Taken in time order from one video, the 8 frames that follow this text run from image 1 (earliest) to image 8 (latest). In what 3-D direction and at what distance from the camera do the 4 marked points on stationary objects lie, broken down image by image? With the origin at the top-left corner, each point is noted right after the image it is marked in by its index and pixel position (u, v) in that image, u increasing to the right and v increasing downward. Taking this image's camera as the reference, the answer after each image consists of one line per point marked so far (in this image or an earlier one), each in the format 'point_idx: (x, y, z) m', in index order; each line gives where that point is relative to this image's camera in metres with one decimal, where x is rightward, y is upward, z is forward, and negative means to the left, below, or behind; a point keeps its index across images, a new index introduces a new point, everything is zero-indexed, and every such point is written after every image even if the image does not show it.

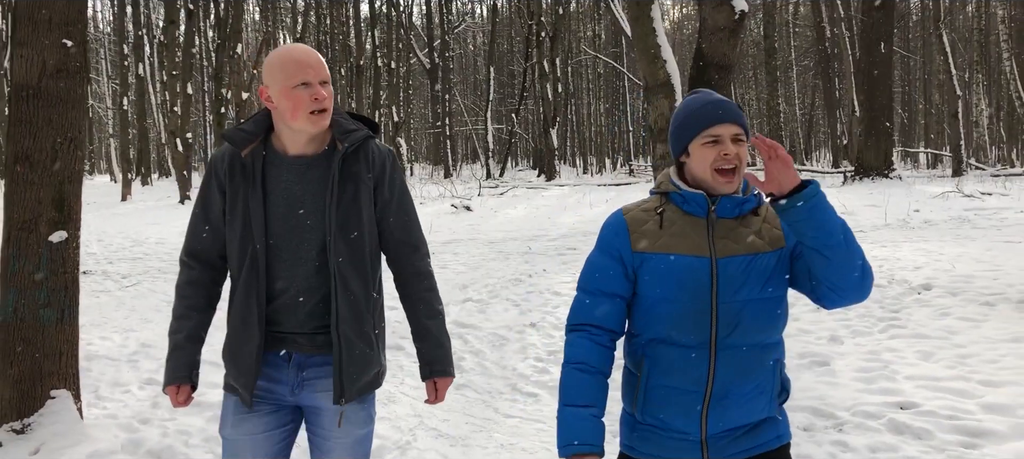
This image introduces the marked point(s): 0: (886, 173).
0: (+6.5, +1.0, +15.9) m
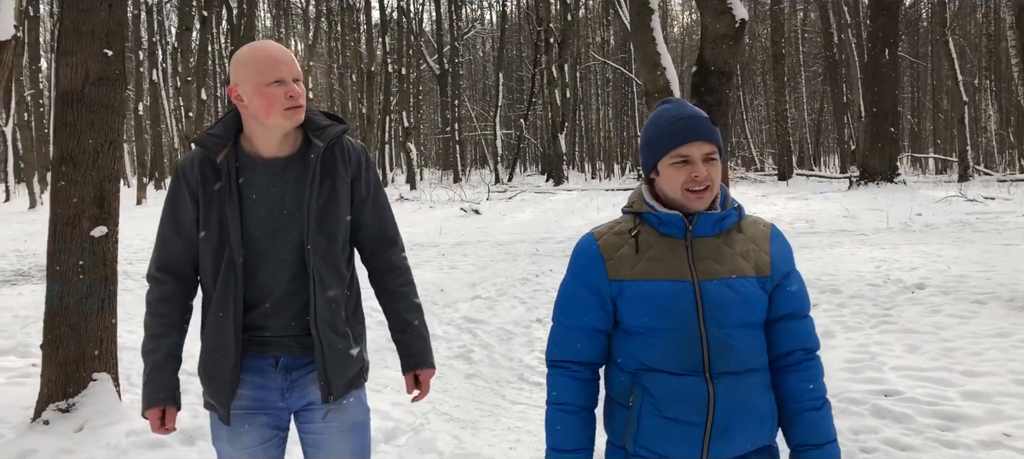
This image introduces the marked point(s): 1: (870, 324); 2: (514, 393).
0: (+6.6, +0.9, +16.1) m
1: (+2.3, -0.6, +5.9) m
2: (0.0, -0.8, +4.7) m
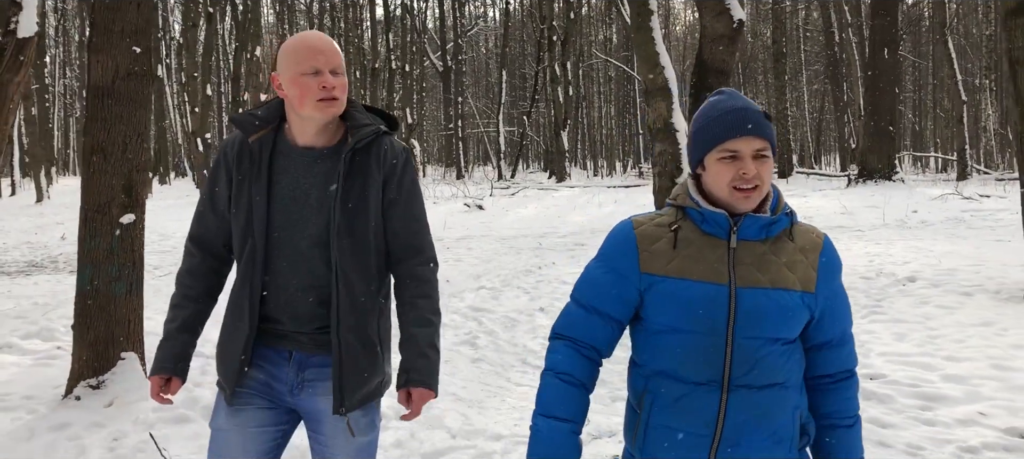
0: (+6.7, +0.9, +16.3) m
1: (+2.3, -0.6, +6.1) m
2: (0.0, -0.8, +5.0) m
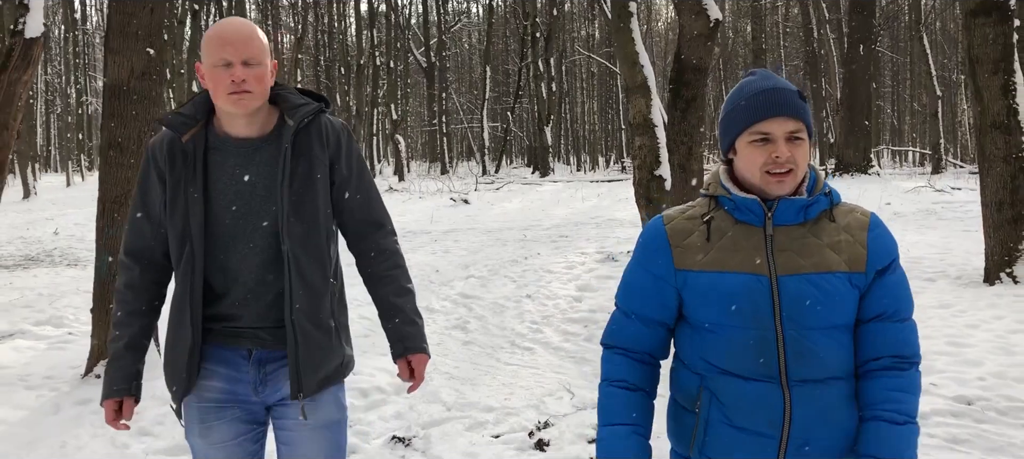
0: (+6.4, +1.1, +16.8) m
1: (+2.2, -0.5, +6.5) m
2: (0.0, -0.7, +5.3) m
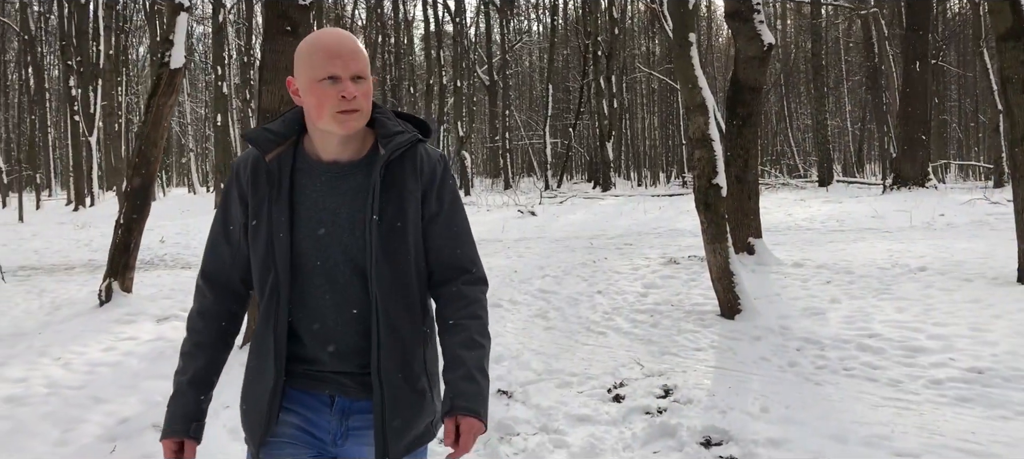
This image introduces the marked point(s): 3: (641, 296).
0: (+7.6, +0.9, +17.2) m
1: (+2.8, -0.5, +7.2) m
2: (+0.5, -0.7, +6.2) m
3: (+1.0, -0.5, +7.4) m
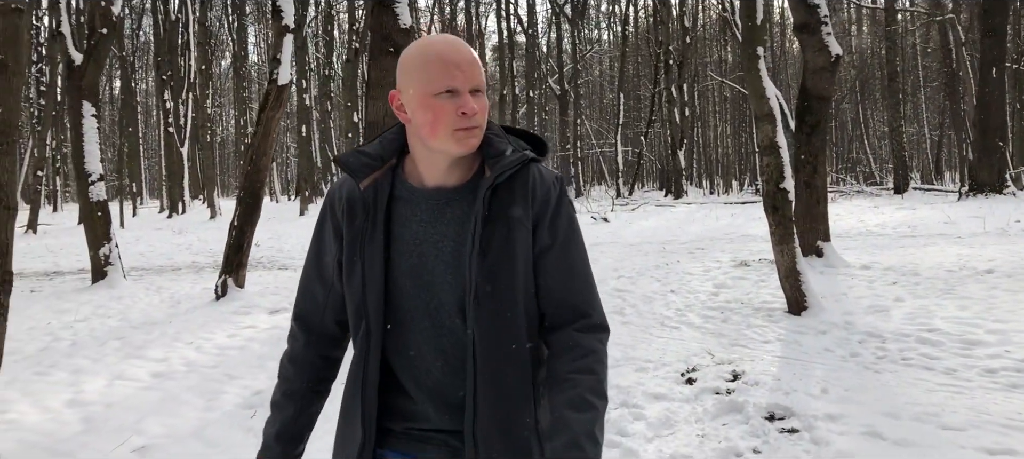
0: (+9.0, +0.8, +17.2) m
1: (+3.4, -0.5, +7.5) m
2: (+1.0, -0.7, +6.6) m
3: (+1.7, -0.6, +7.9) m
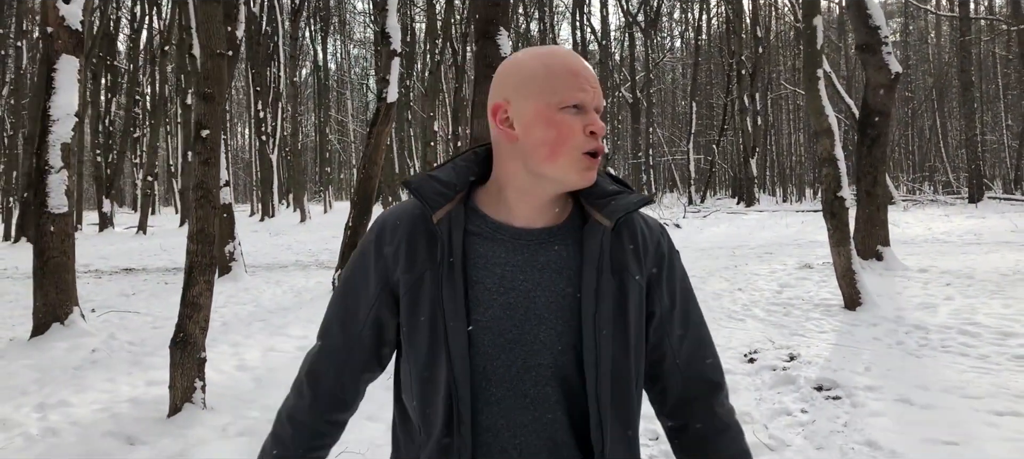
0: (+10.5, +0.6, +17.4) m
1: (+4.2, -0.6, +8.1) m
2: (+1.7, -0.8, +7.5) m
3: (+2.5, -0.6, +8.6) m
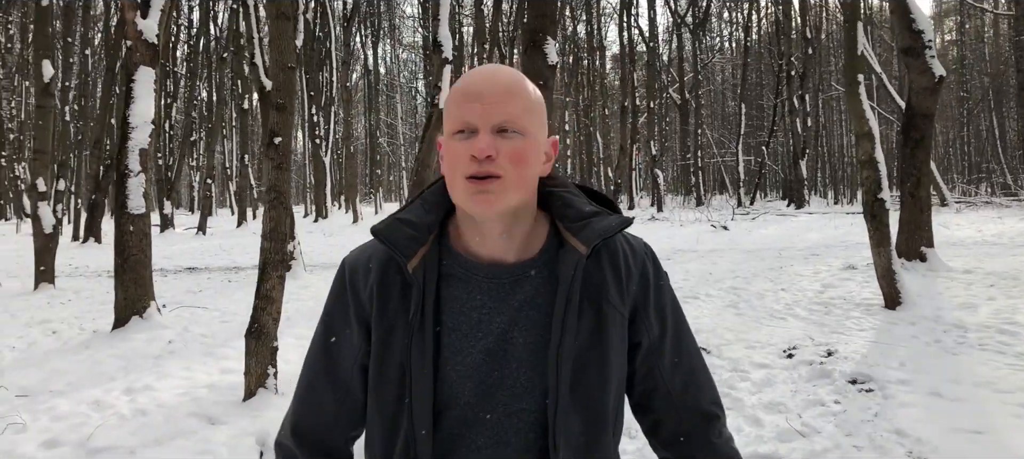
0: (+11.4, +0.5, +17.1) m
1: (+4.6, -0.6, +8.2) m
2: (+2.1, -0.8, +7.7) m
3: (+2.9, -0.6, +8.8) m
